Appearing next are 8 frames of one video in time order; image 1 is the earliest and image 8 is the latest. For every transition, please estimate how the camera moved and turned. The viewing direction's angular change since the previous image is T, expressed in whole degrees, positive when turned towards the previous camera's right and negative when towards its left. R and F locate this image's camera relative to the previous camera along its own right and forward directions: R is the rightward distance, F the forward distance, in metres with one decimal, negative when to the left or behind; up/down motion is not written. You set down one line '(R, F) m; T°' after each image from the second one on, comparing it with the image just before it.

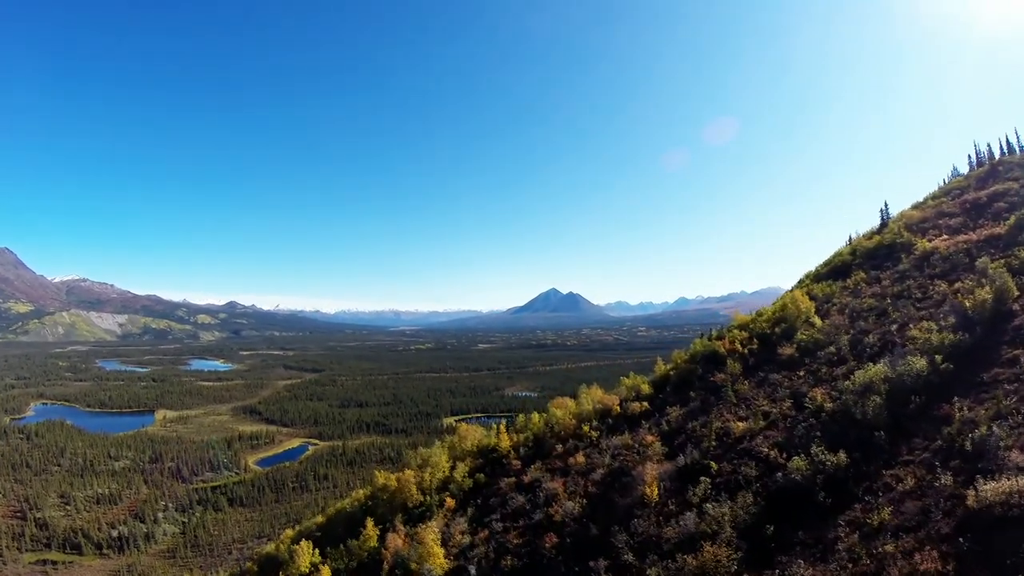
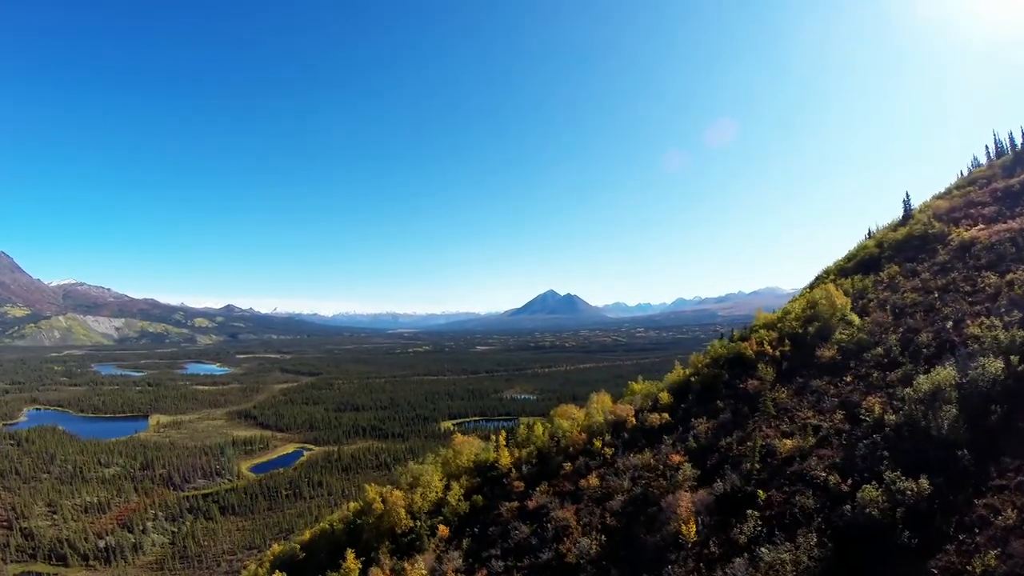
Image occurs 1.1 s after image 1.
(-0.2, +5.0) m; 0°
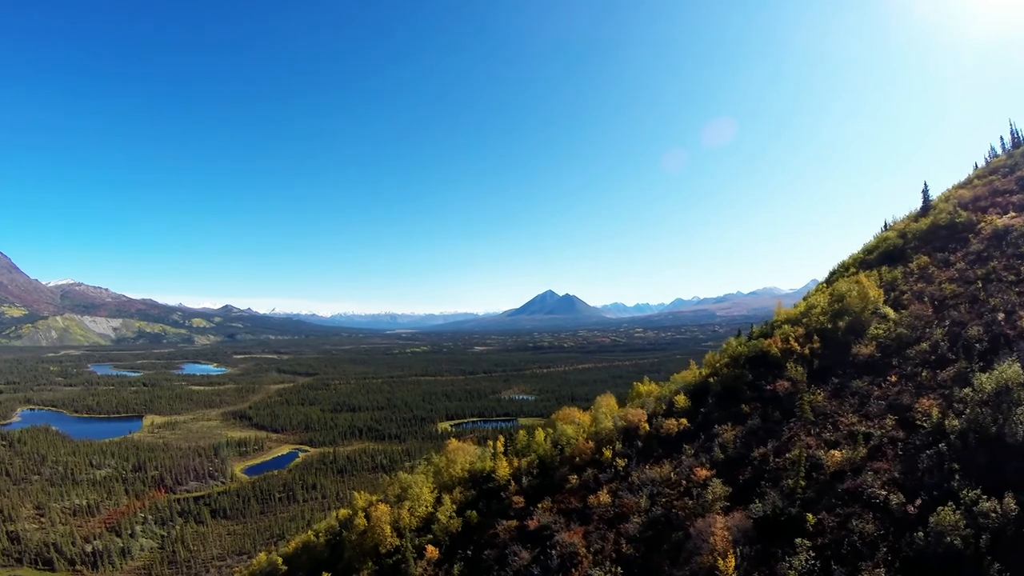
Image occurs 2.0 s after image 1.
(0.0, +3.8) m; 0°
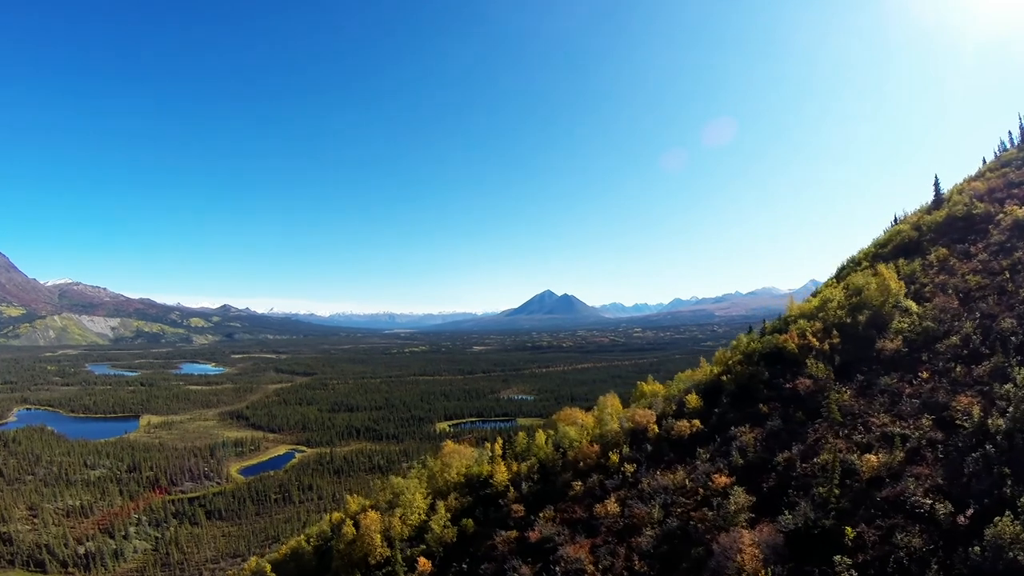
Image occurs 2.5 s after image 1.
(0.0, +2.2) m; 0°
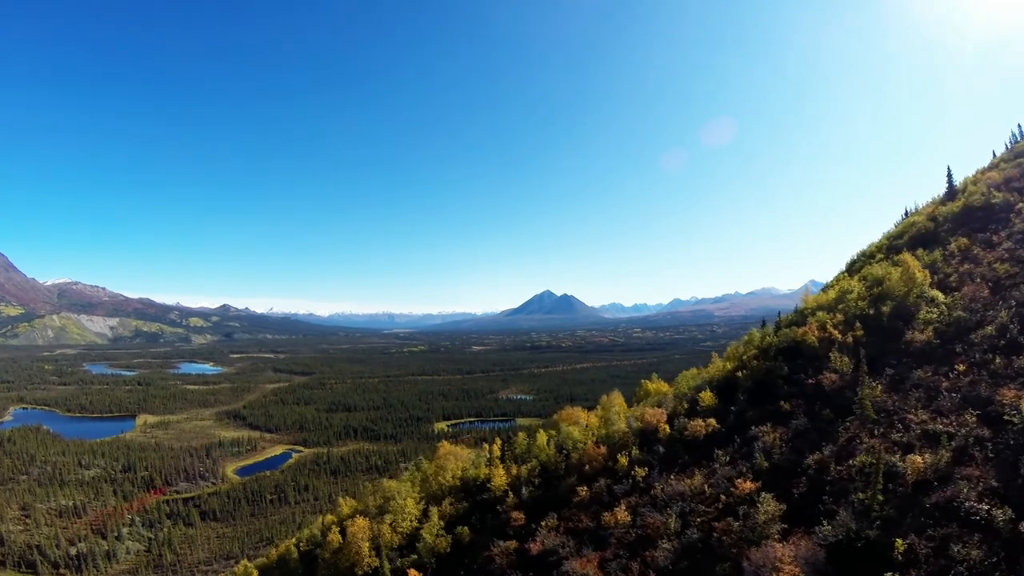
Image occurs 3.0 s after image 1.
(0.0, +2.3) m; 0°
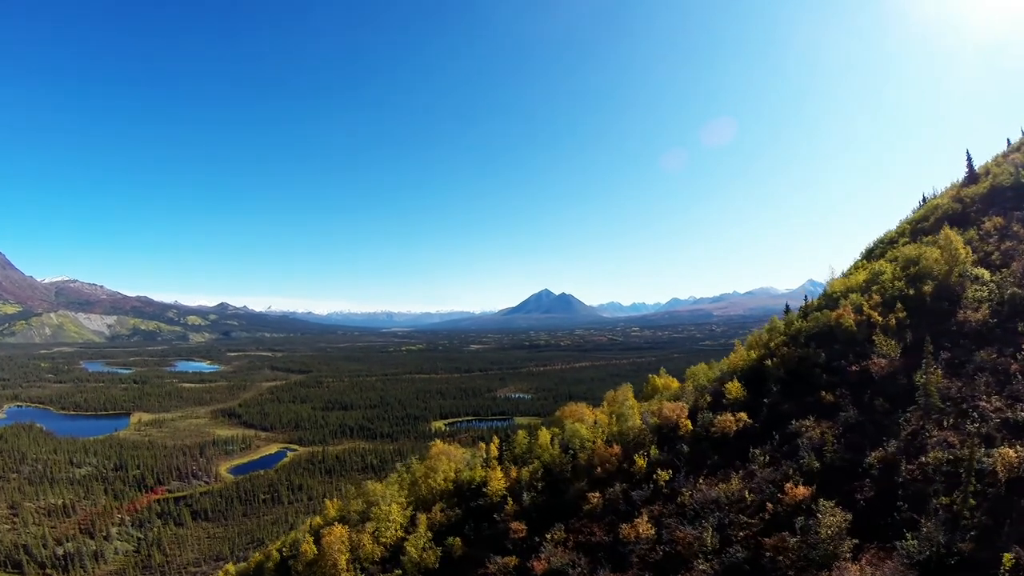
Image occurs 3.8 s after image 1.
(-0.1, +3.5) m; 0°
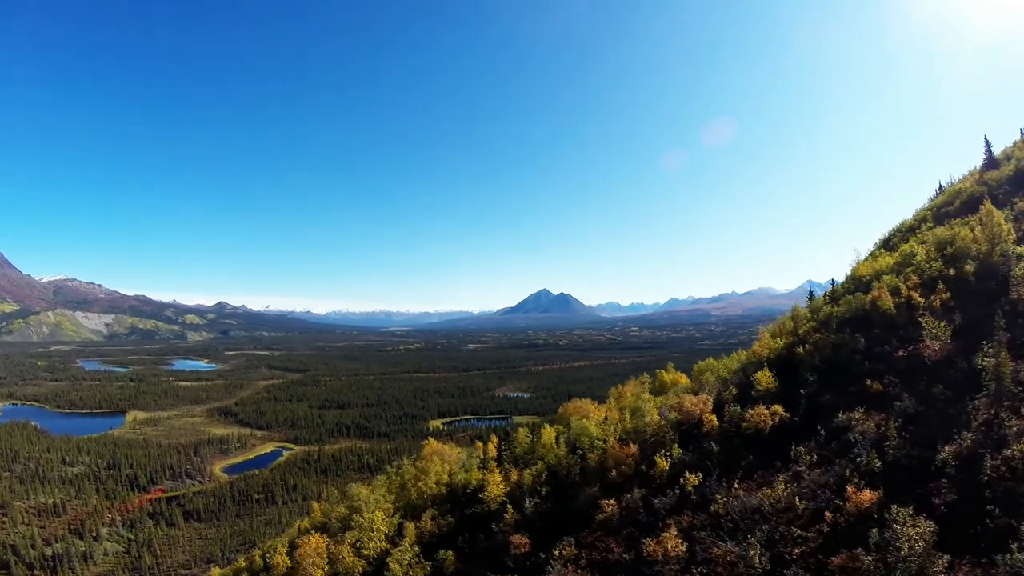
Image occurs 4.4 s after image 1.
(-0.1, +3.0) m; 0°
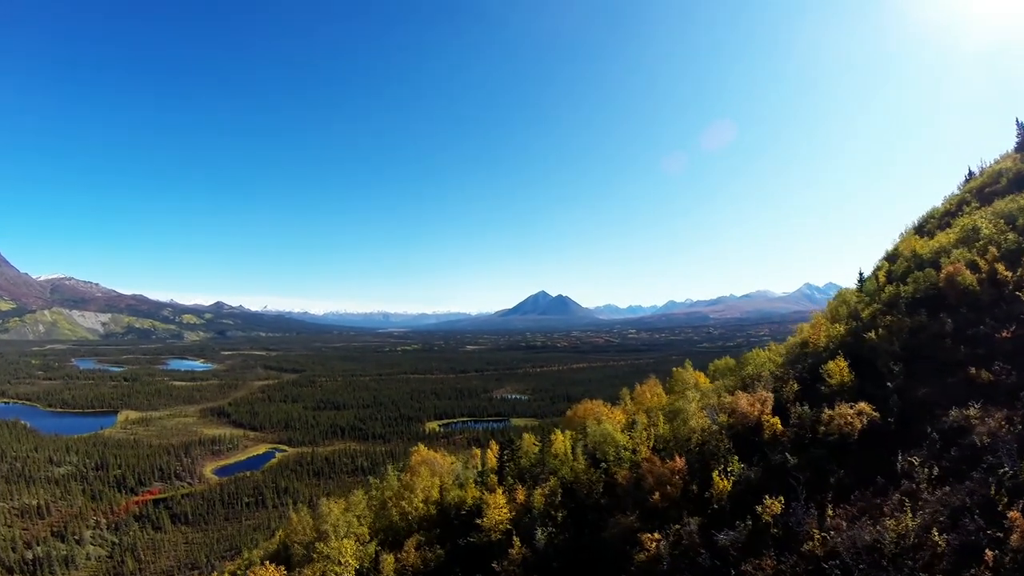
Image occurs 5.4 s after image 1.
(-0.4, +4.7) m; 0°
